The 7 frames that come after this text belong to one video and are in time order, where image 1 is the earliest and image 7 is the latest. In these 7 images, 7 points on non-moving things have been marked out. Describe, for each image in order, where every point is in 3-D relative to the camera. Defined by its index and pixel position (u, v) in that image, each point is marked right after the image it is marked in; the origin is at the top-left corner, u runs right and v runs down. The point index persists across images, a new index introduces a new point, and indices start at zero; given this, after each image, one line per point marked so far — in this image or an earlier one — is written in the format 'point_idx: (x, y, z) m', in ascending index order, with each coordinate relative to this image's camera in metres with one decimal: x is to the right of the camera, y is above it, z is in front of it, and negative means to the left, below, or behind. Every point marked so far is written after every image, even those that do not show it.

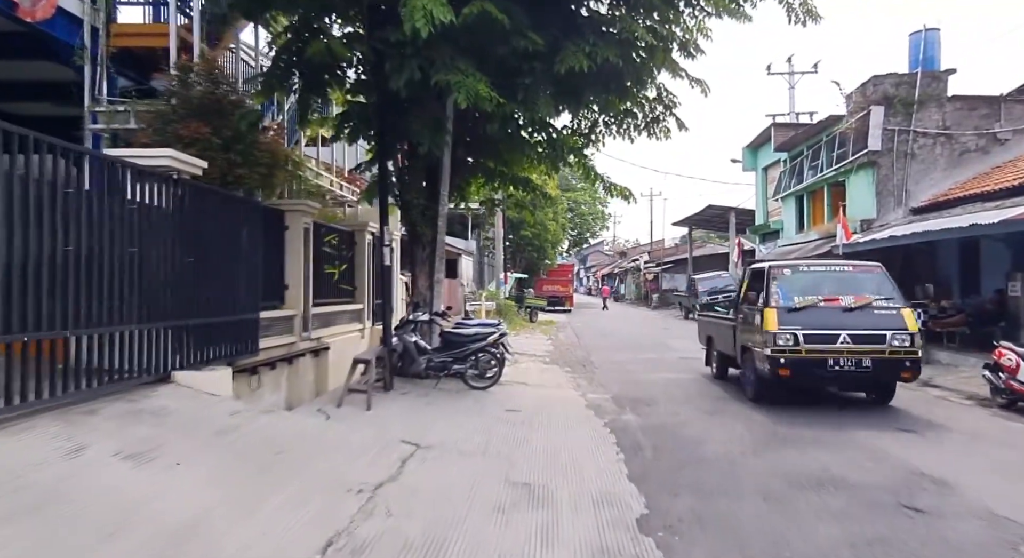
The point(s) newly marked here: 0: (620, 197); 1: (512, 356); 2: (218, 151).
0: (+1.8, +1.4, +10.9) m
1: (0.0, -1.8, +14.7) m
2: (-3.5, +1.5, +7.5) m
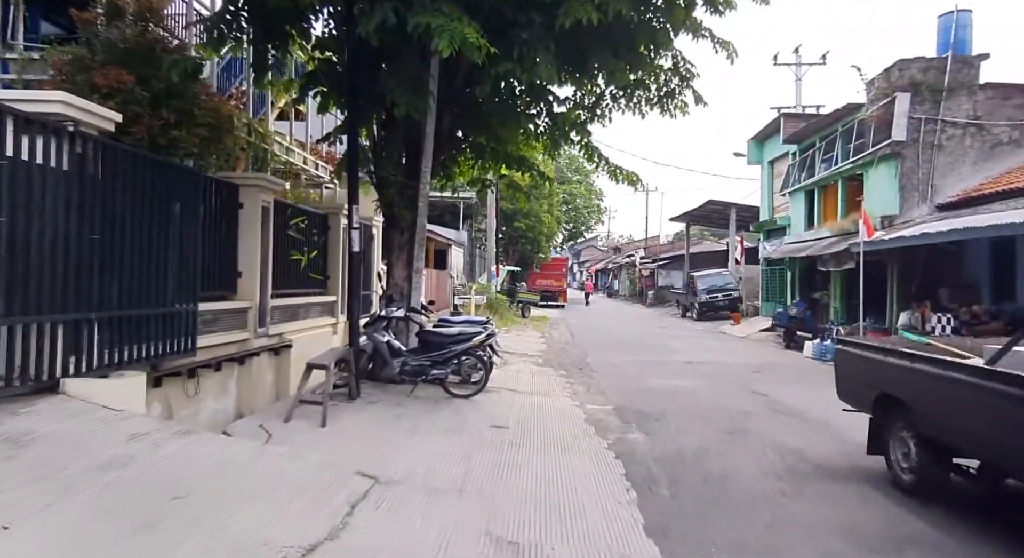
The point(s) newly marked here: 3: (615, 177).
0: (+1.7, +1.5, +9.6) m
1: (-0.2, -1.7, +13.5) m
2: (-3.5, +1.7, +6.2) m
3: (+1.6, +1.5, +9.6) m
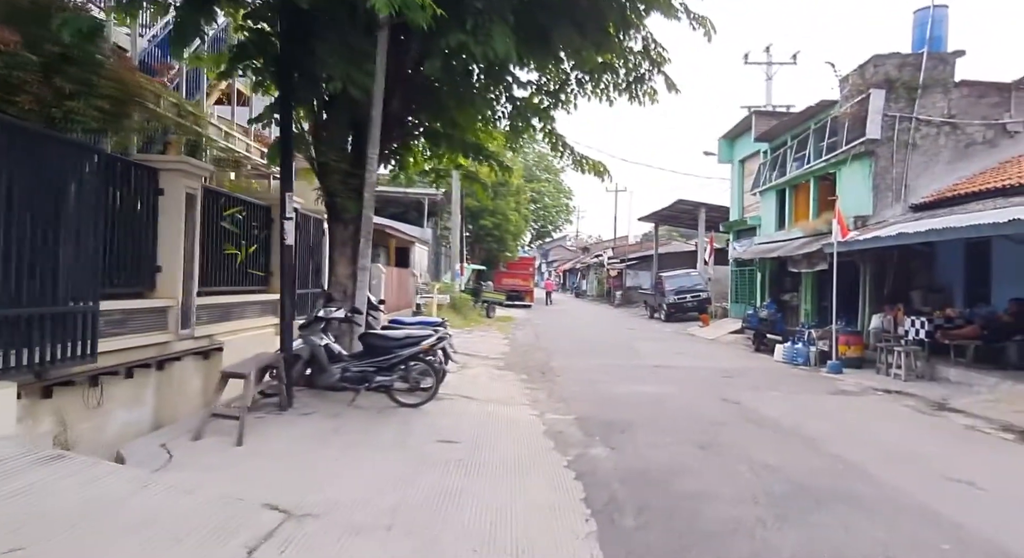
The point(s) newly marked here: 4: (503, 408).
0: (+1.1, +1.5, +8.9) m
1: (-1.0, -1.6, +12.7) m
2: (-4.0, +1.7, +5.3) m
3: (+1.0, +1.6, +9.0) m
4: (-0.1, -1.7, +8.5) m
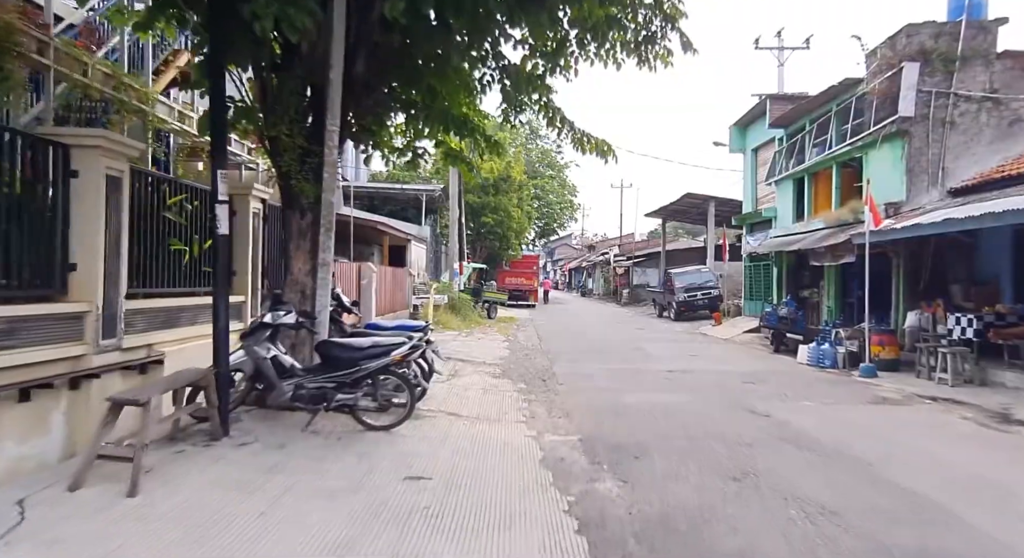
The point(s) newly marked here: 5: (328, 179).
0: (+1.0, +1.5, +7.7) m
1: (-1.1, -1.6, +11.5) m
2: (-4.1, +1.7, +4.1) m
3: (+0.9, +1.6, +7.7) m
4: (-0.2, -1.7, +7.2) m
5: (-1.9, +1.0, +6.4) m
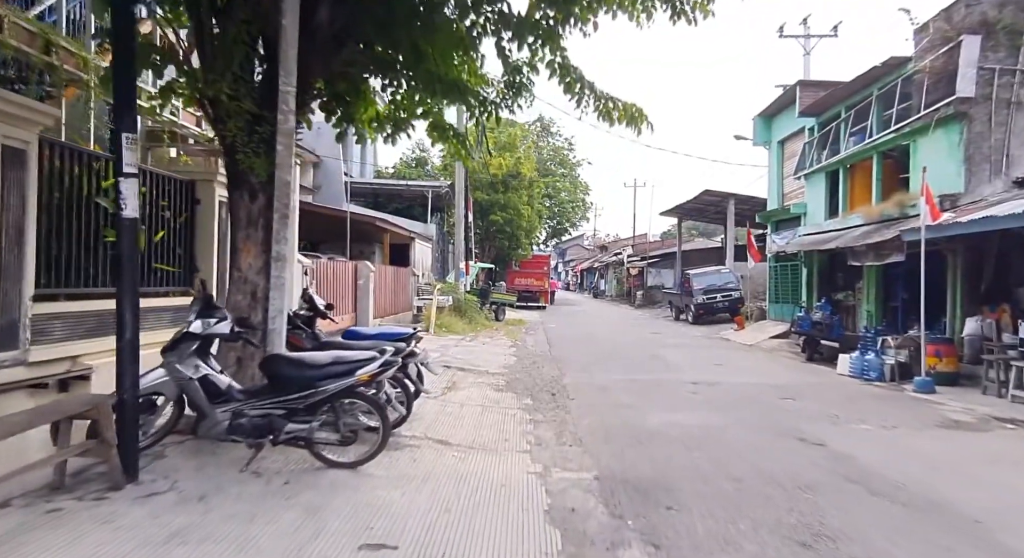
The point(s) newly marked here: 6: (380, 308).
0: (+1.1, +1.5, +6.3) m
1: (-1.0, -1.6, +10.2) m
2: (-4.1, +1.7, +2.8) m
3: (+0.9, +1.6, +6.4) m
4: (-0.2, -1.7, +5.9) m
5: (-1.9, +1.0, +5.1) m
6: (-3.9, -0.9, +19.0) m
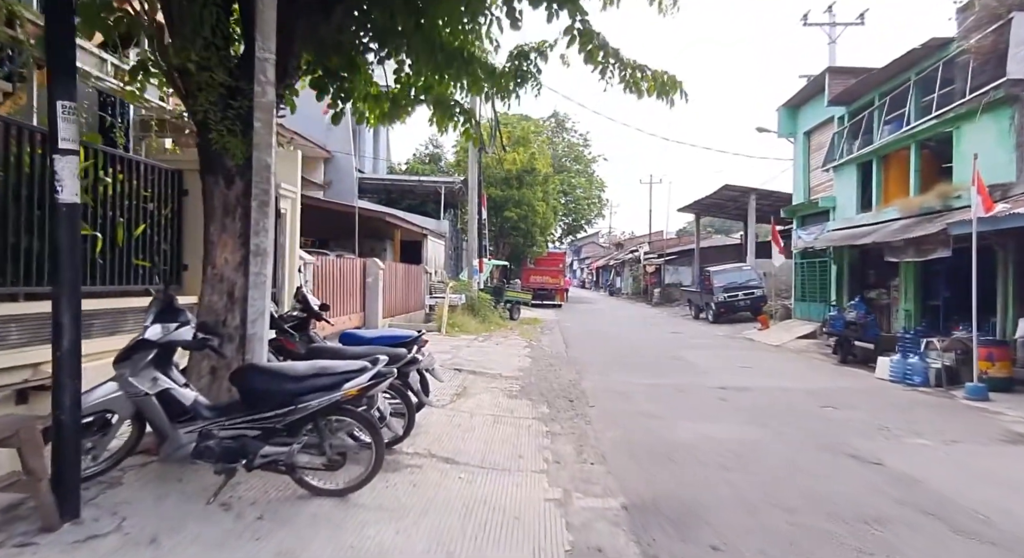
0: (+1.2, +1.6, +5.6) m
1: (-0.8, -1.6, +9.5) m
2: (-4.1, +1.7, +2.2) m
3: (+1.0, +1.6, +5.6) m
4: (-0.1, -1.6, +5.2) m
5: (-1.8, +1.0, +4.4) m
6: (-3.5, -0.8, +18.4) m
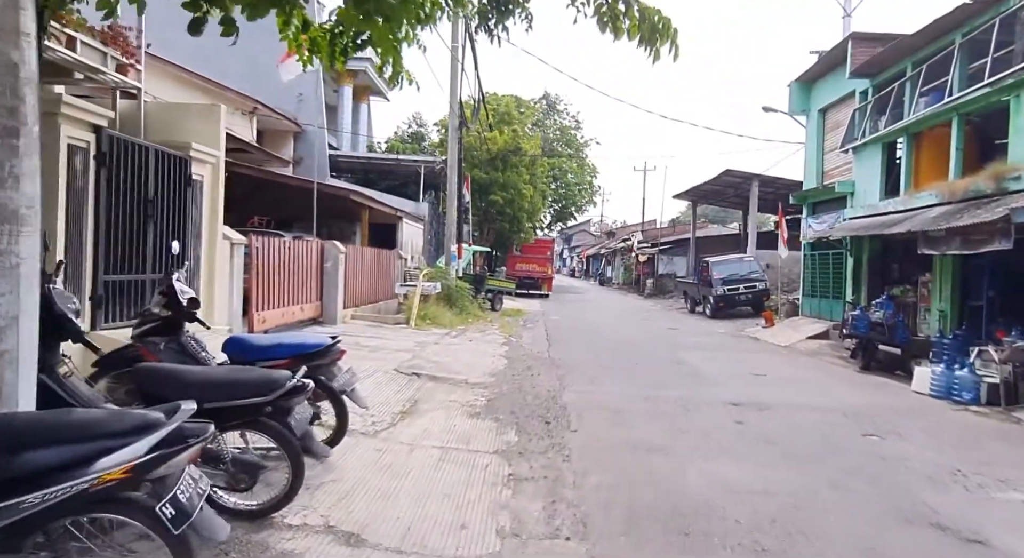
0: (+0.9, +1.6, +3.7) m
1: (-1.2, -1.4, +7.6) m
2: (-4.4, +1.8, +0.2) m
3: (+0.7, +1.7, +3.7) m
4: (-0.5, -1.6, +3.3) m
5: (-2.1, +1.1, +2.5) m
6: (-4.0, -0.4, +16.5) m
